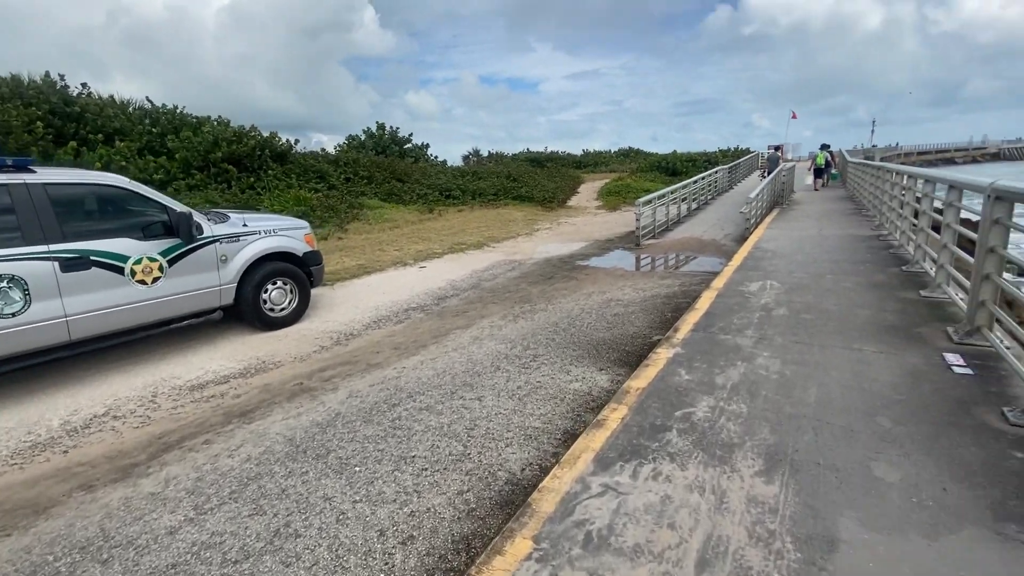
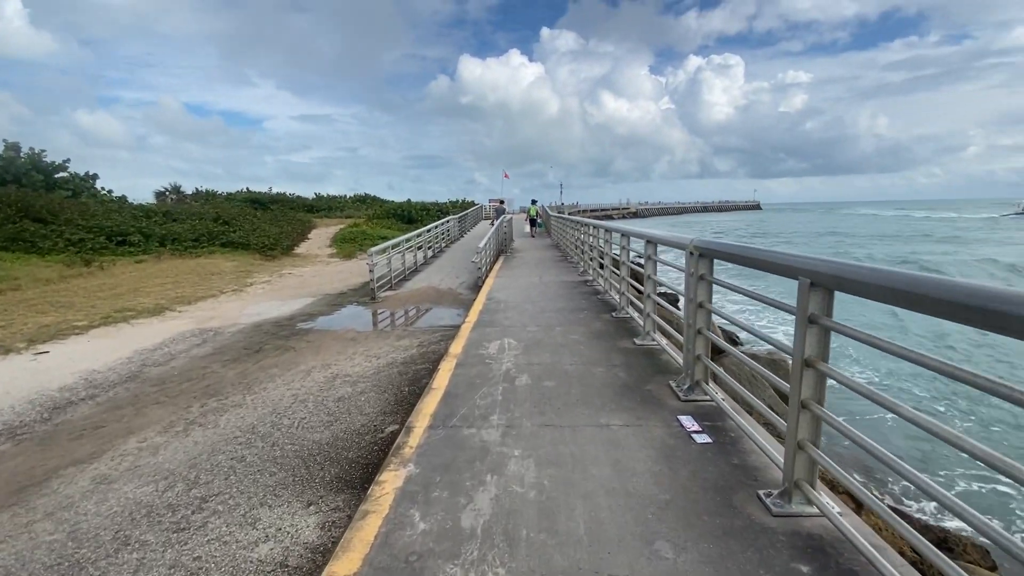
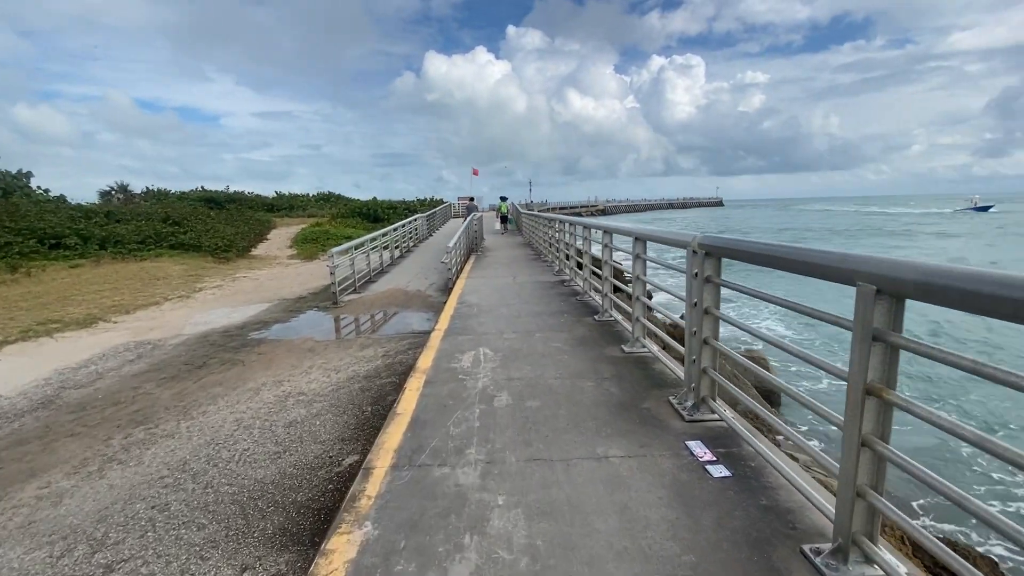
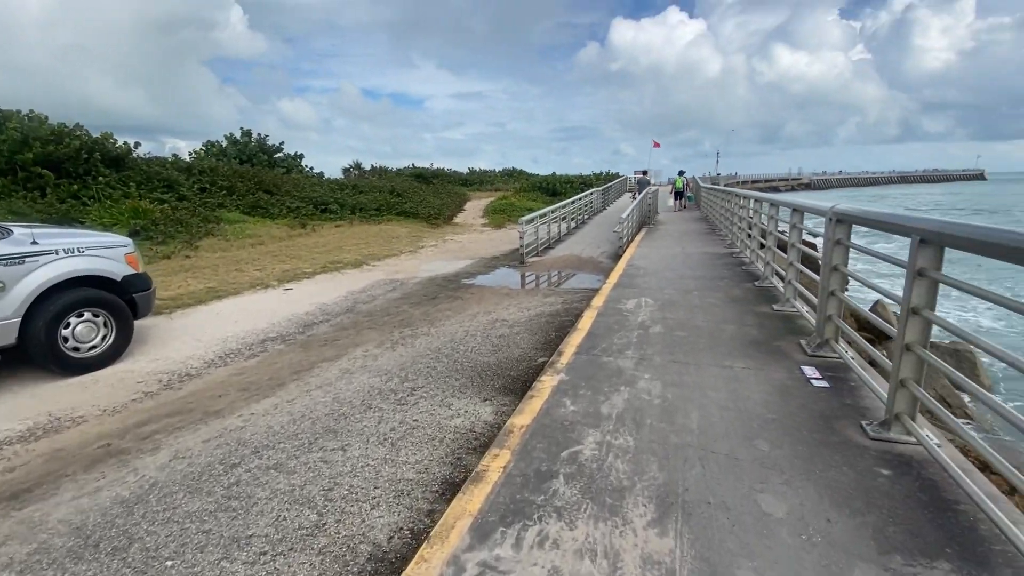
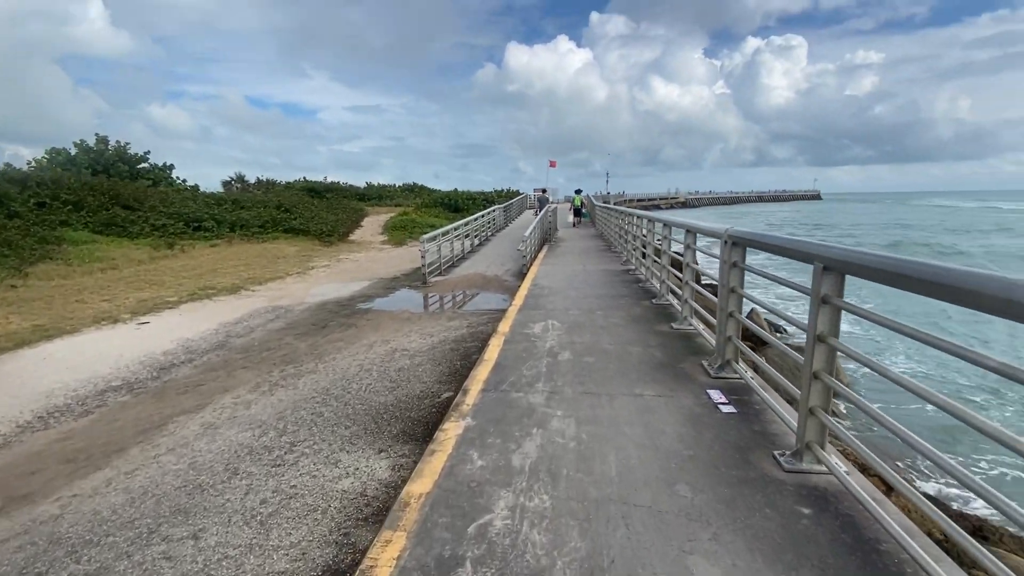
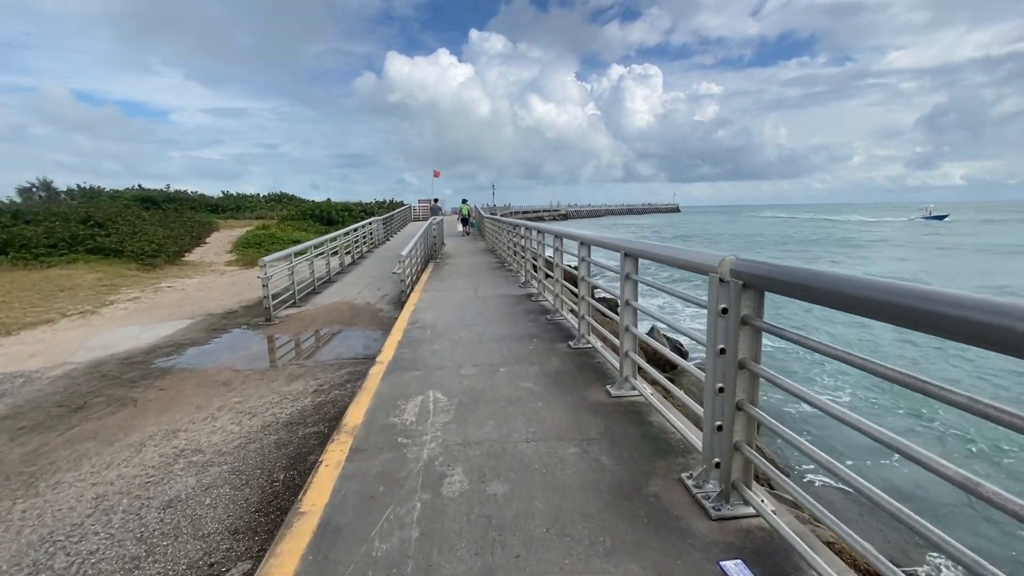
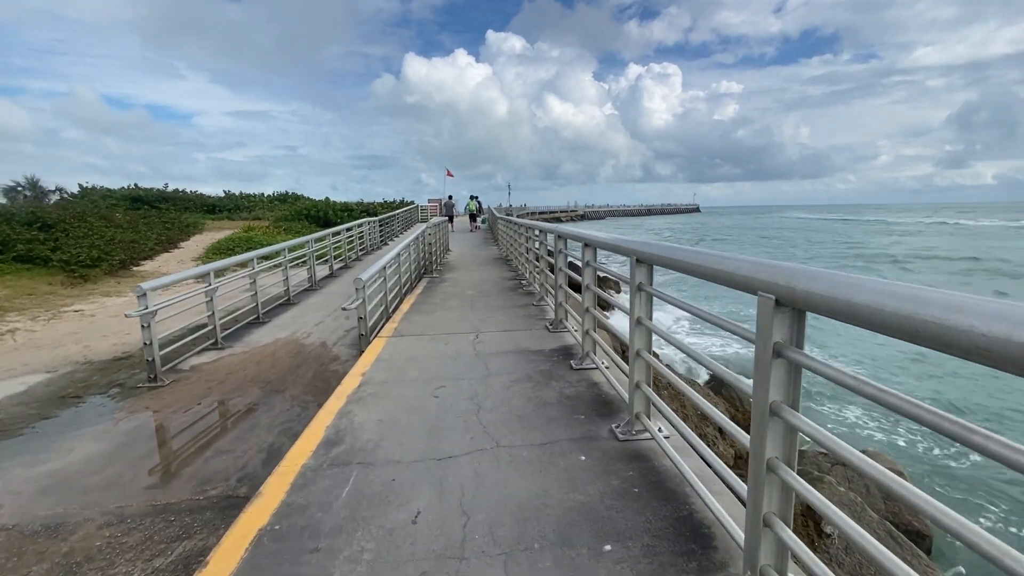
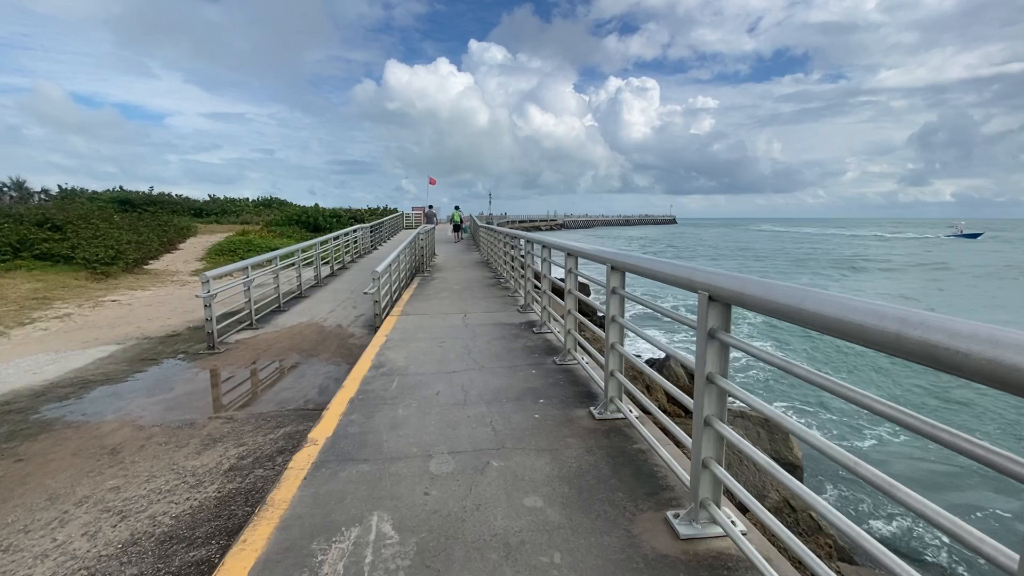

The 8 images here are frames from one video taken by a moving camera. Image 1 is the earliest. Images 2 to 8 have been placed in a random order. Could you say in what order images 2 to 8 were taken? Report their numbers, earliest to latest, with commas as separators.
4, 5, 2, 3, 6, 8, 7
